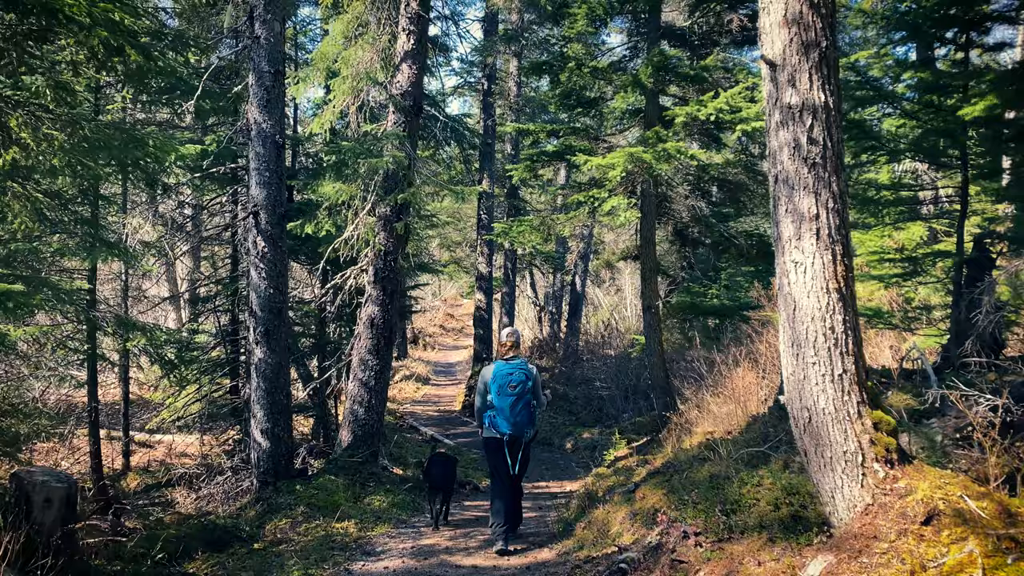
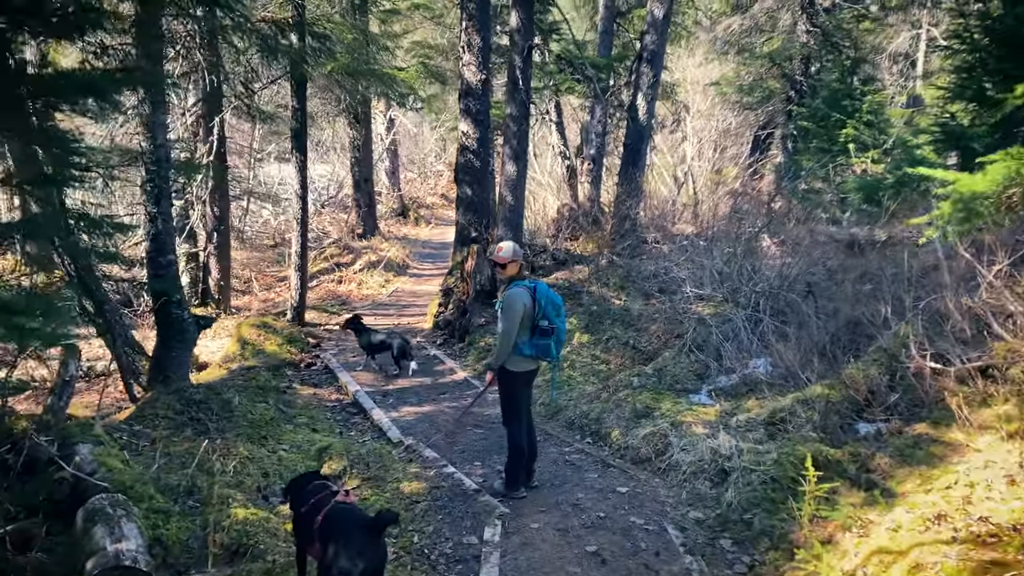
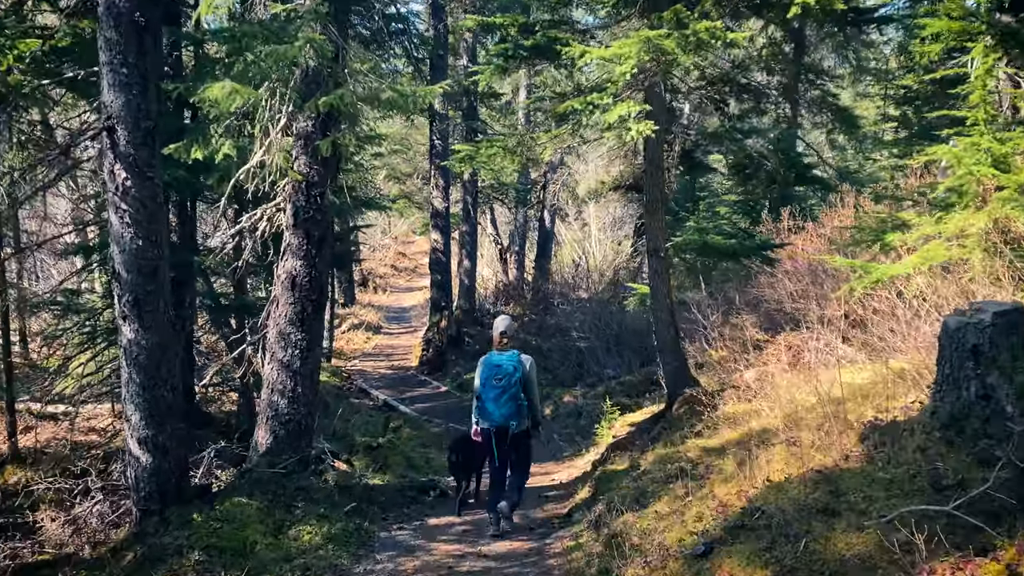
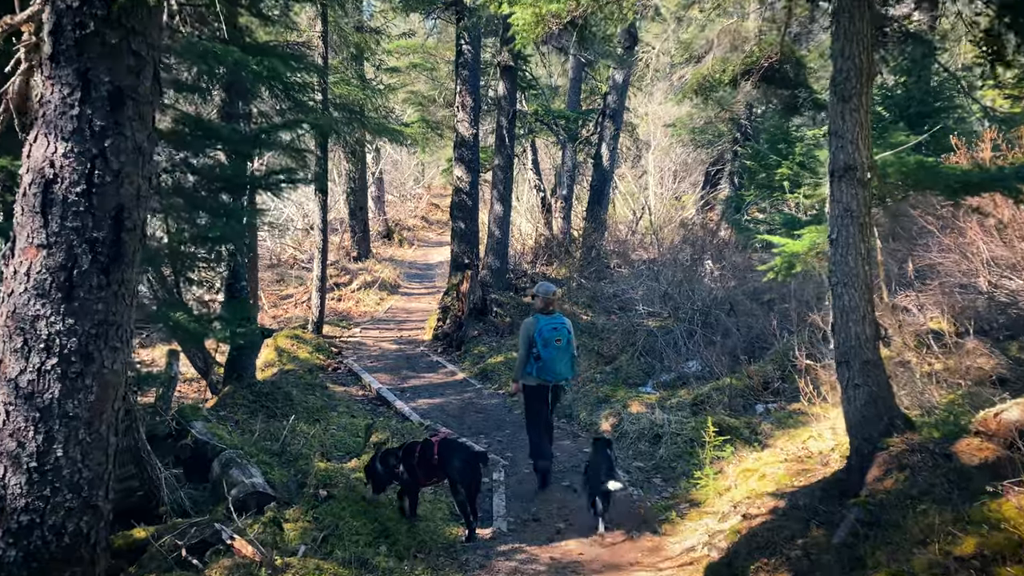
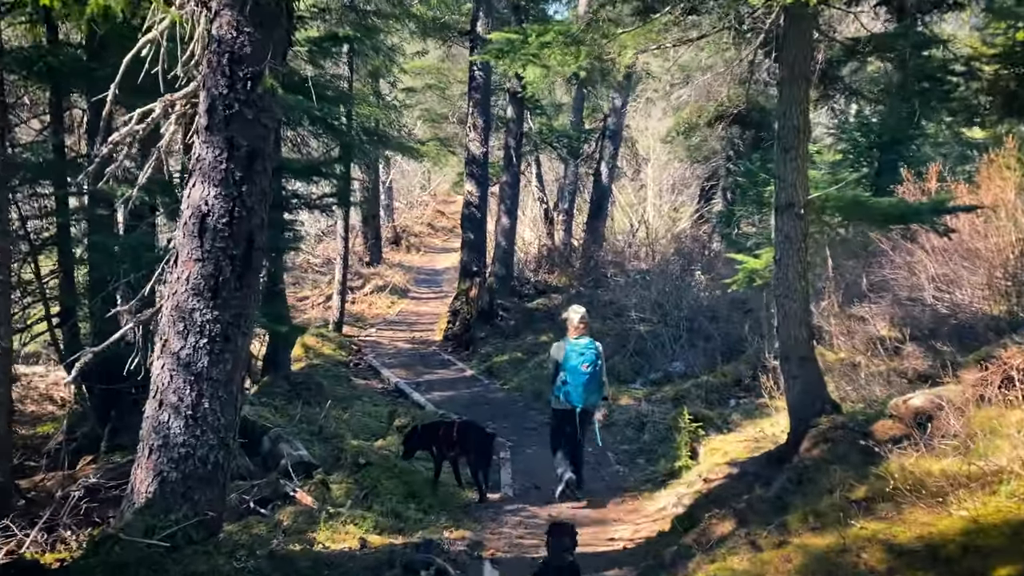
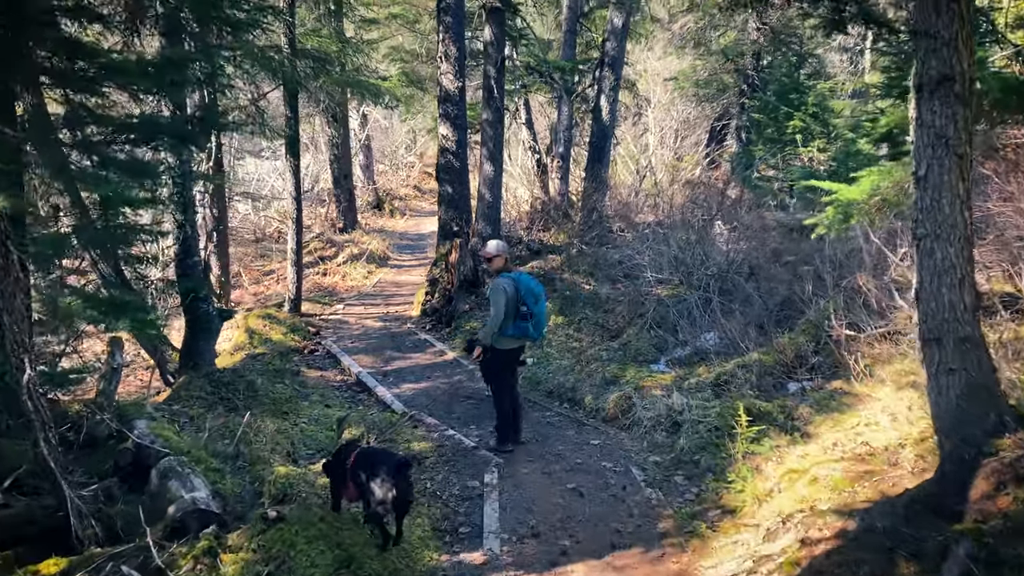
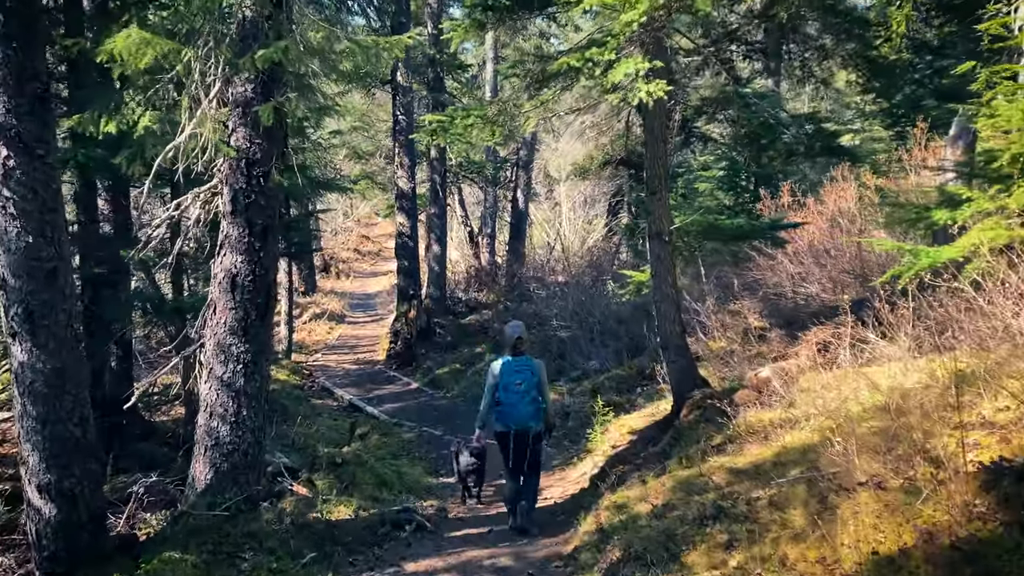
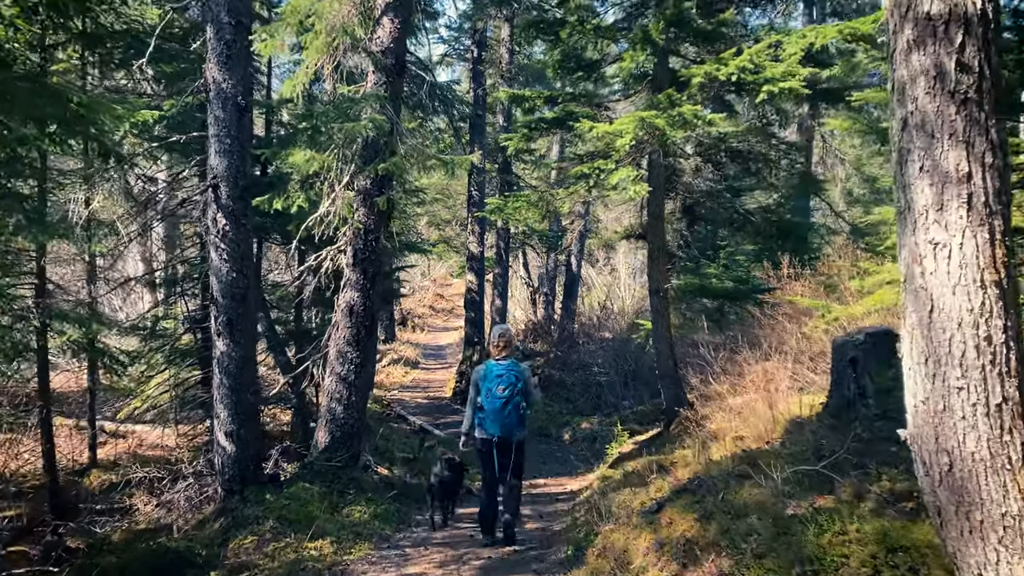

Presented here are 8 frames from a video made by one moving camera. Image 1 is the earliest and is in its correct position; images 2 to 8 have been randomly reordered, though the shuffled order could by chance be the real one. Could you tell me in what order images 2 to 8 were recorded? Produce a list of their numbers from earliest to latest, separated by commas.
8, 3, 7, 5, 4, 6, 2
